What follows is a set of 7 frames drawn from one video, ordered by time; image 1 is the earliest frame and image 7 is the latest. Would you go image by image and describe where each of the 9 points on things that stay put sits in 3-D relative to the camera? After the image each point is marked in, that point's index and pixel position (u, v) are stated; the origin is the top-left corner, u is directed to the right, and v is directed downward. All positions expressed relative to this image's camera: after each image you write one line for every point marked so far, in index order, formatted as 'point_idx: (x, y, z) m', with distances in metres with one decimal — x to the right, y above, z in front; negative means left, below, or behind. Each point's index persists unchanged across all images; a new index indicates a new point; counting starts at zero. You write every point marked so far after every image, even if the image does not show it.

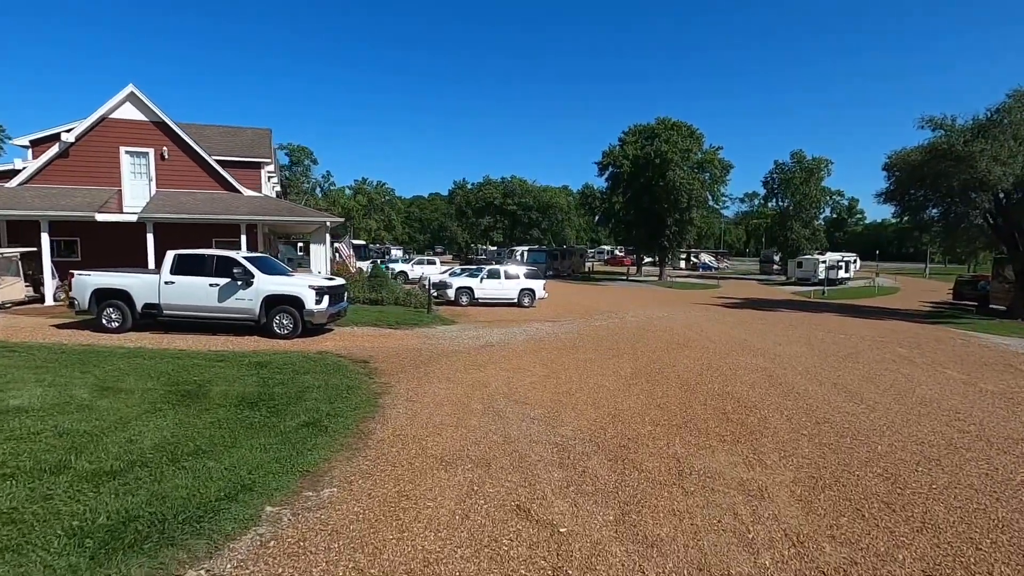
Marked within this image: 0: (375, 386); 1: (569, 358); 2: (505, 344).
0: (-2.1, -1.5, +8.3) m
1: (+1.2, -1.5, +11.2) m
2: (-0.2, -1.4, +13.4) m
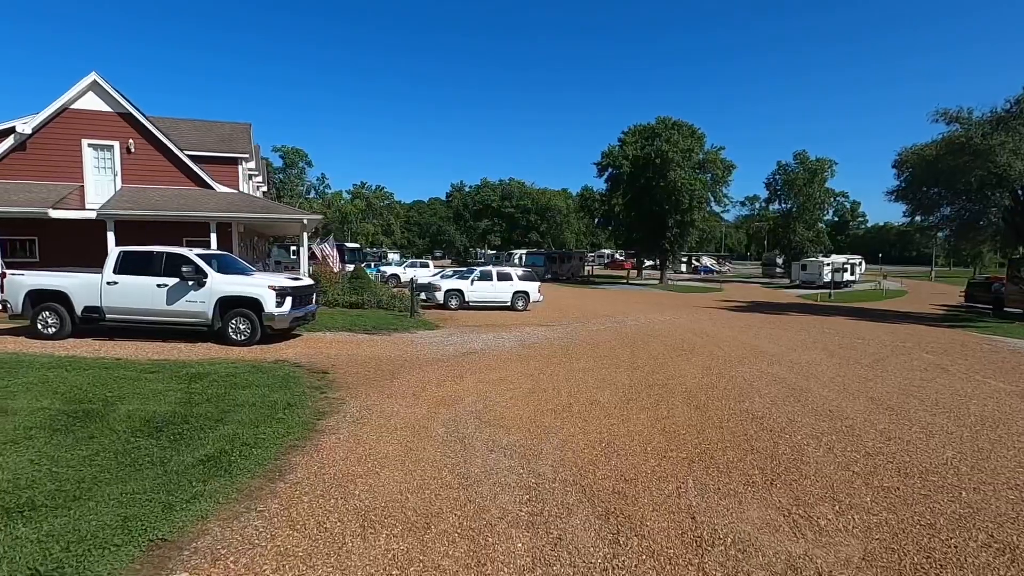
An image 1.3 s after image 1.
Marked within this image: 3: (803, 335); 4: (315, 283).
0: (-2.5, -1.5, +7.0) m
1: (+0.8, -1.5, +9.9) m
2: (-0.5, -1.4, +12.1) m
3: (+9.3, -1.5, +17.2) m
4: (-4.7, +0.1, +12.6) m
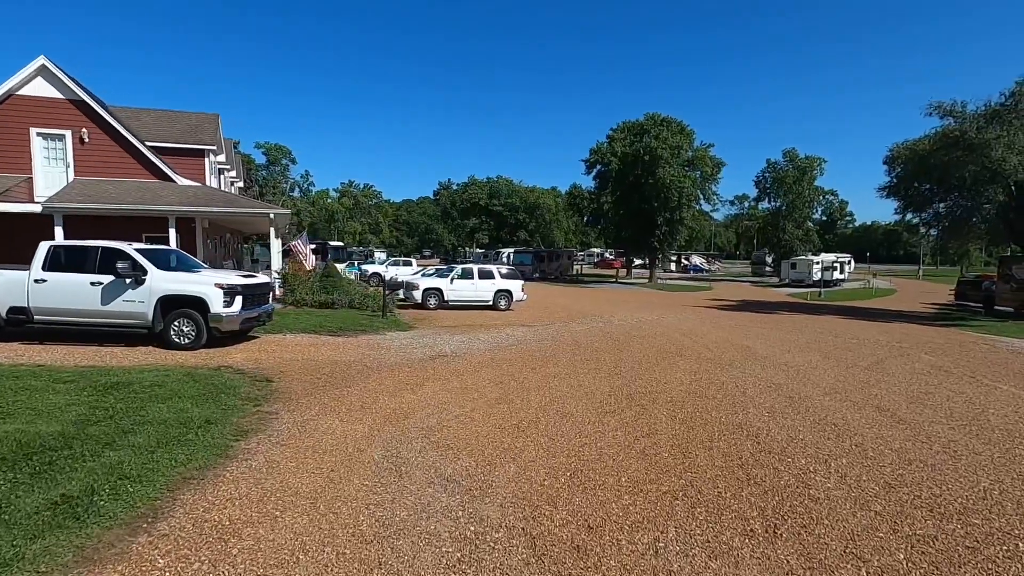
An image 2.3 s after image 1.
0: (-2.9, -1.5, +6.0) m
1: (+0.3, -1.4, +8.9) m
2: (-1.1, -1.4, +11.1) m
3: (+8.7, -1.5, +16.5) m
4: (-5.2, +0.2, +11.6) m
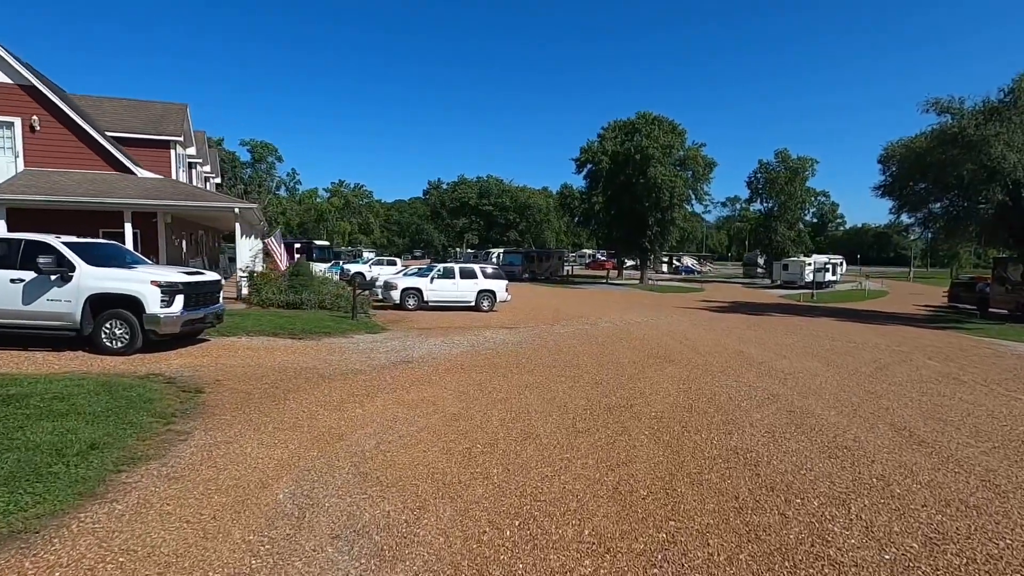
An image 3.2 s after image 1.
0: (-3.4, -1.4, +5.0) m
1: (-0.2, -1.4, +8.0) m
2: (-1.6, -1.4, +10.1) m
3: (+8.1, -1.5, +15.6) m
4: (-5.7, +0.2, +10.6) m
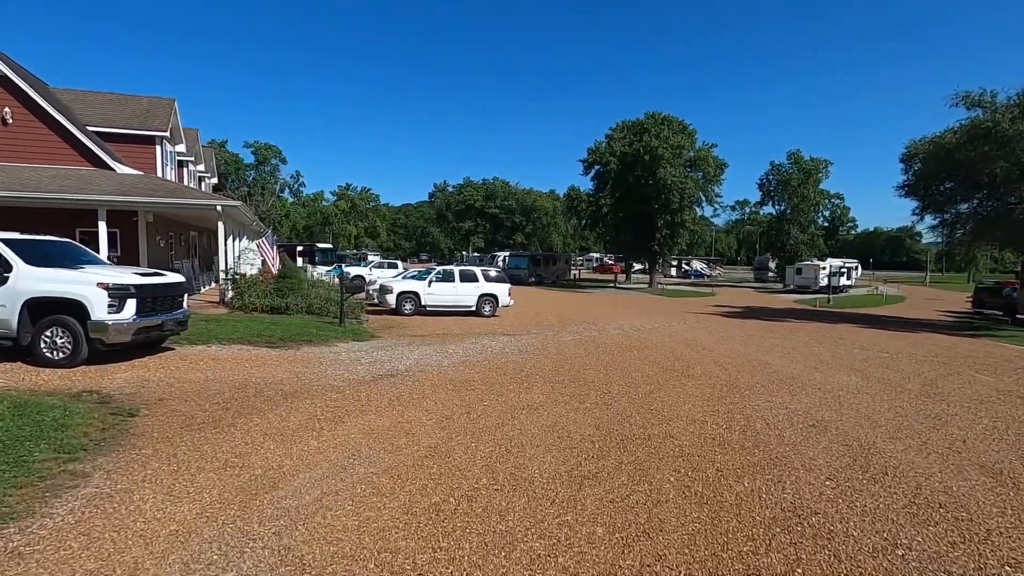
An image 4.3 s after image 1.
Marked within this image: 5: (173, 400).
0: (-3.5, -1.5, +3.8) m
1: (-0.2, -1.4, +6.8) m
2: (-1.6, -1.4, +9.0) m
3: (+8.1, -1.6, +14.3) m
4: (-5.8, +0.1, +9.5) m
5: (-4.2, -1.4, +6.6) m
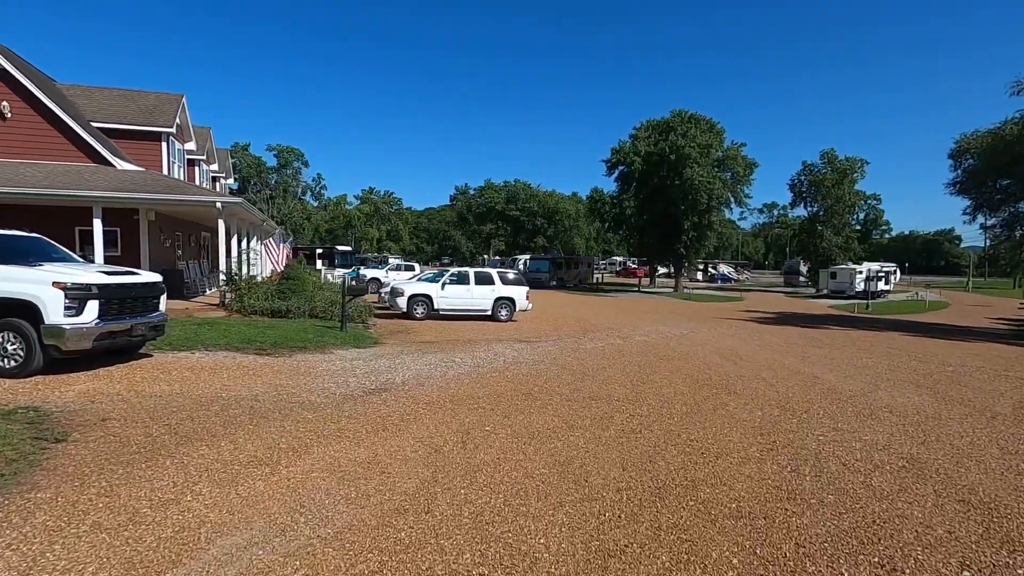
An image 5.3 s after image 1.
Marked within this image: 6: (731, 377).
0: (-3.5, -1.4, +2.8) m
1: (-0.1, -1.5, +5.6) m
2: (-1.4, -1.4, +7.8) m
3: (+8.5, -1.7, +12.8) m
4: (-5.6, +0.1, +8.5) m
5: (-4.1, -1.4, +5.6) m
6: (+3.8, -1.5, +9.3) m
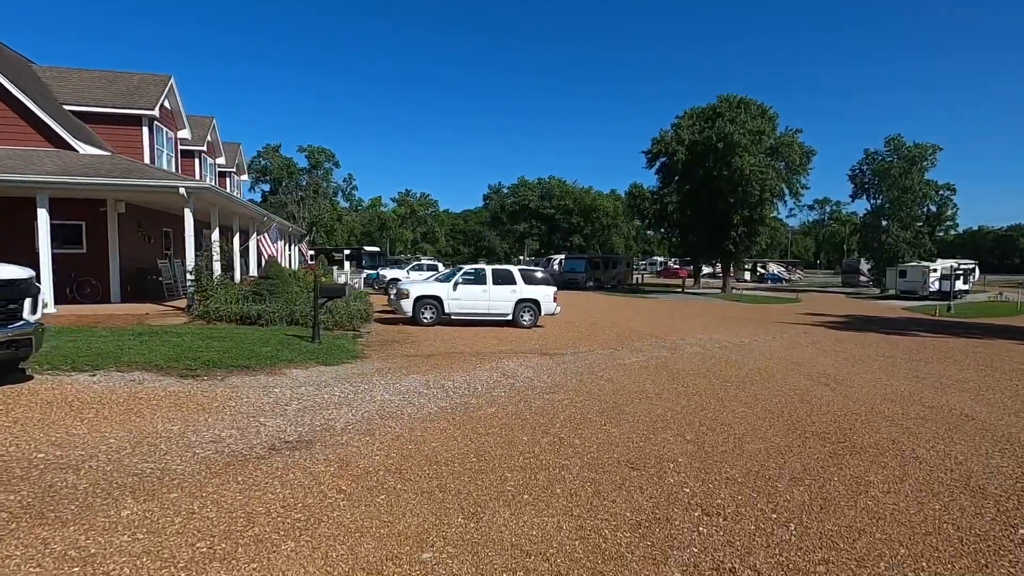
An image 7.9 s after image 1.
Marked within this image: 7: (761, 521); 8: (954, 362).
0: (-3.9, -1.4, +0.2) m
1: (-0.4, -1.4, +2.8) m
2: (-1.5, -1.4, +5.1) m
3: (+8.8, -1.6, +9.4) m
4: (-5.6, +0.1, +6.1) m
5: (-4.3, -1.4, +3.1) m
6: (+3.8, -1.5, +6.2) m
7: (+1.6, -1.4, +3.4) m
8: (+9.8, -1.6, +11.8) m
